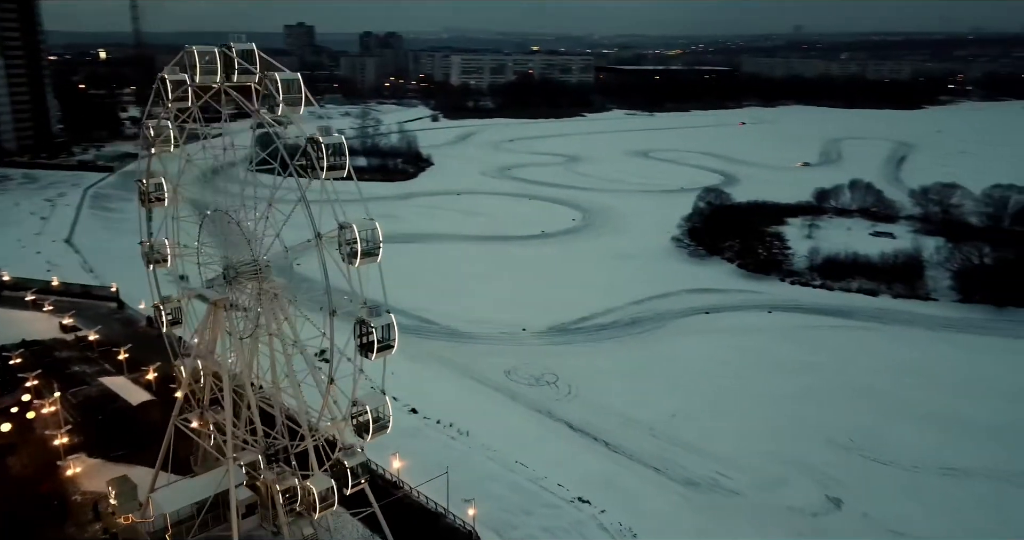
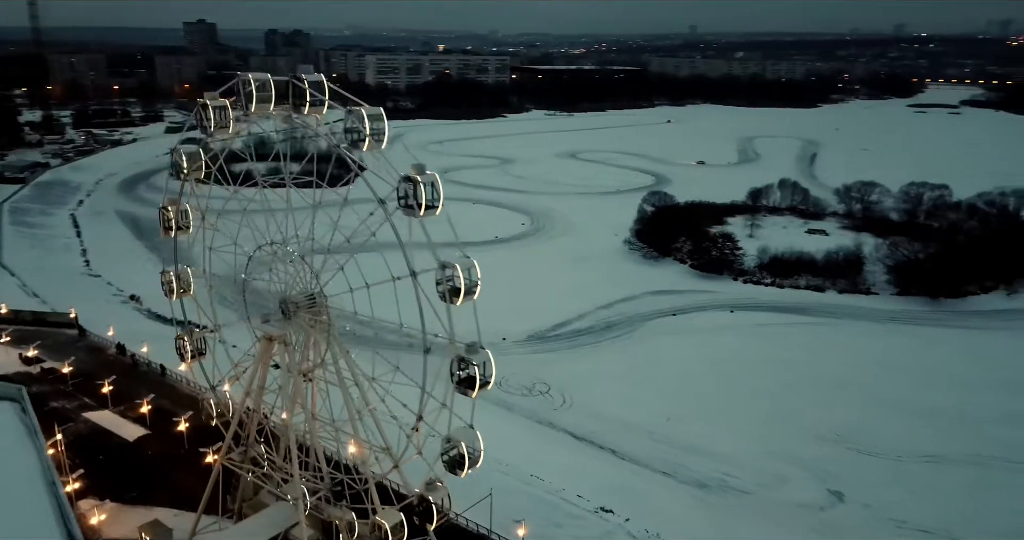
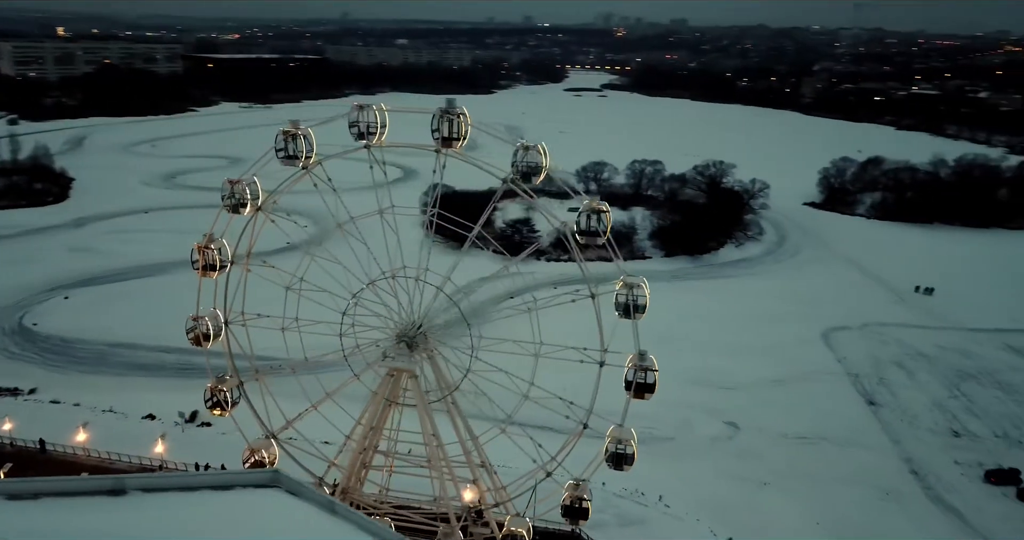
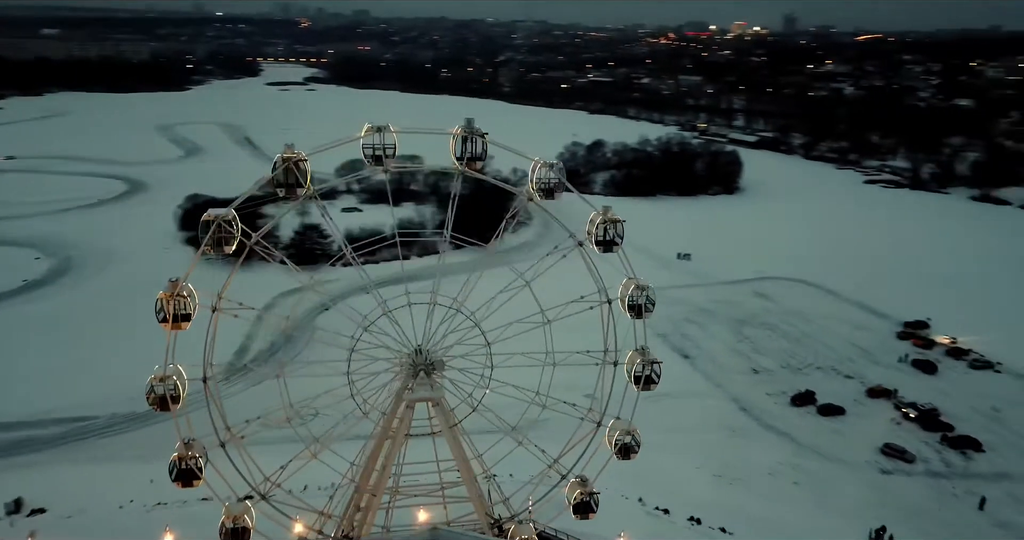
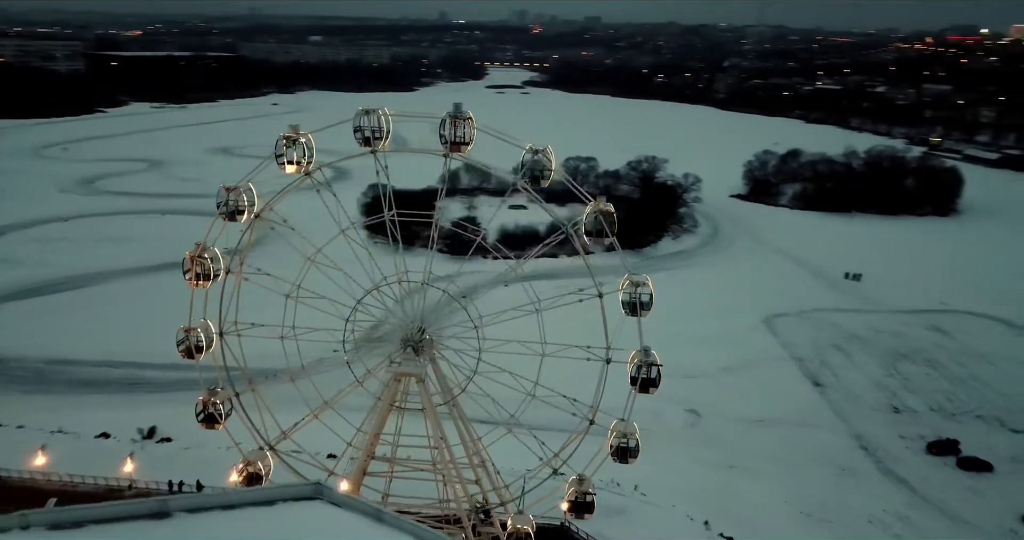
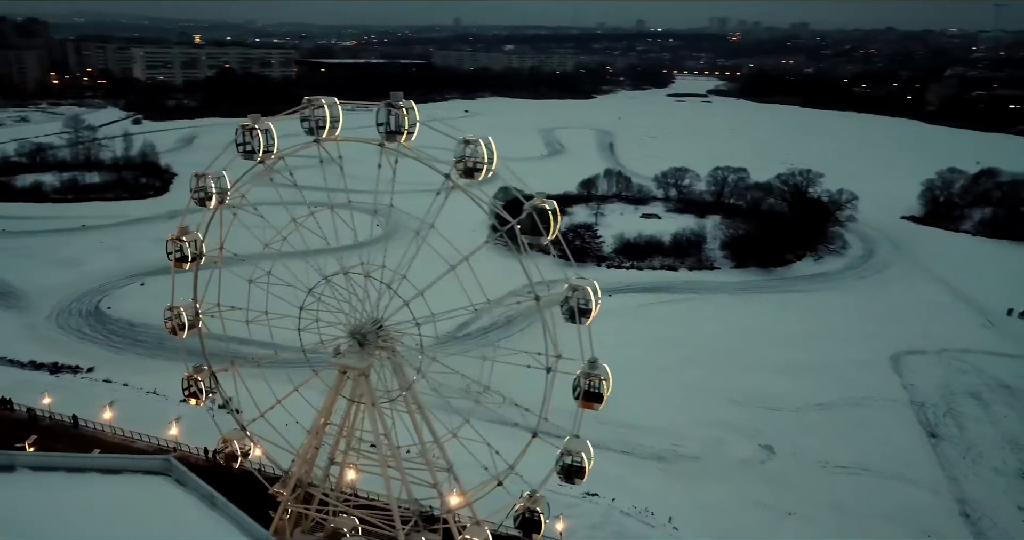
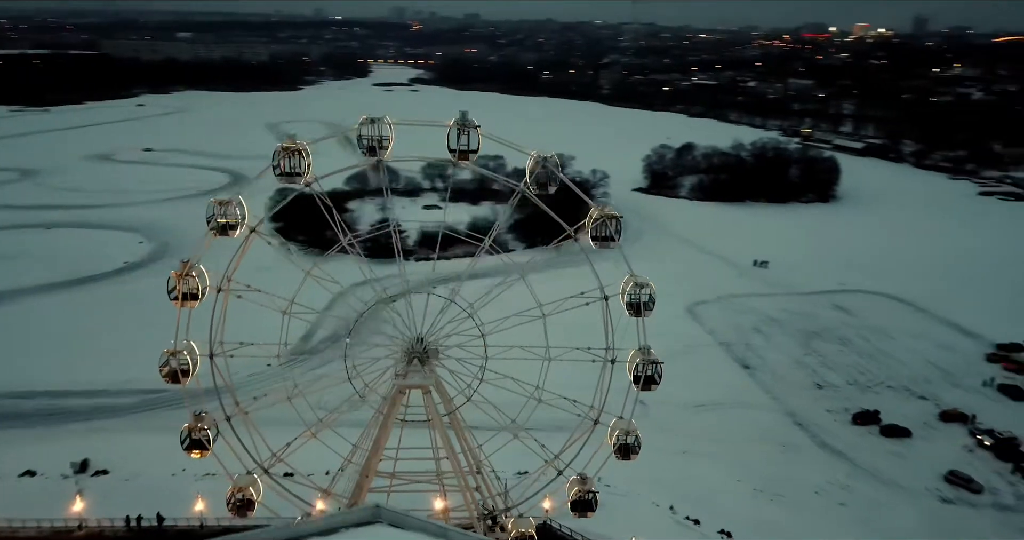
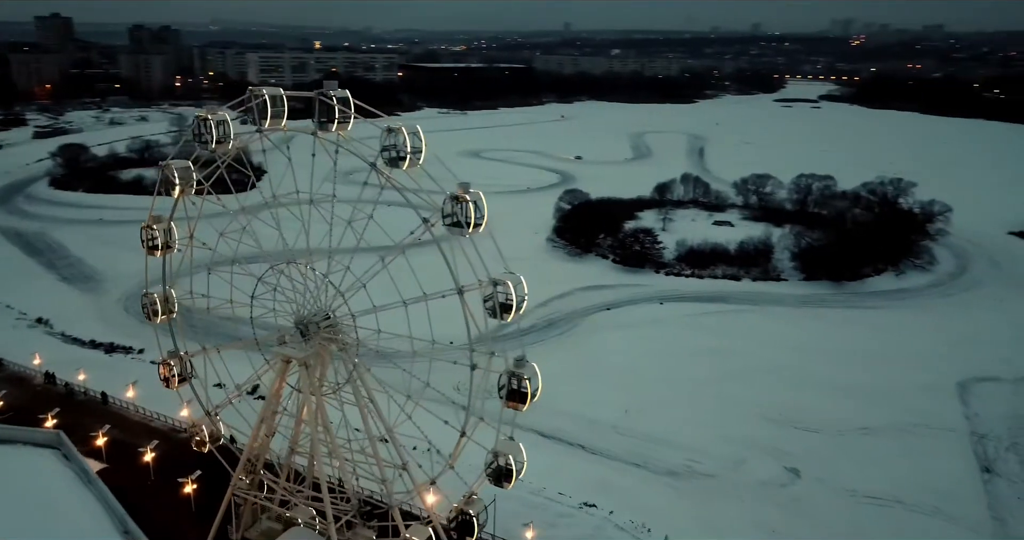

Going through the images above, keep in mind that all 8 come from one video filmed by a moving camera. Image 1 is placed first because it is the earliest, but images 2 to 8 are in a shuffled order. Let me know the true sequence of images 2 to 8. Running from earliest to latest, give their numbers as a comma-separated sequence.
2, 8, 6, 3, 5, 7, 4
